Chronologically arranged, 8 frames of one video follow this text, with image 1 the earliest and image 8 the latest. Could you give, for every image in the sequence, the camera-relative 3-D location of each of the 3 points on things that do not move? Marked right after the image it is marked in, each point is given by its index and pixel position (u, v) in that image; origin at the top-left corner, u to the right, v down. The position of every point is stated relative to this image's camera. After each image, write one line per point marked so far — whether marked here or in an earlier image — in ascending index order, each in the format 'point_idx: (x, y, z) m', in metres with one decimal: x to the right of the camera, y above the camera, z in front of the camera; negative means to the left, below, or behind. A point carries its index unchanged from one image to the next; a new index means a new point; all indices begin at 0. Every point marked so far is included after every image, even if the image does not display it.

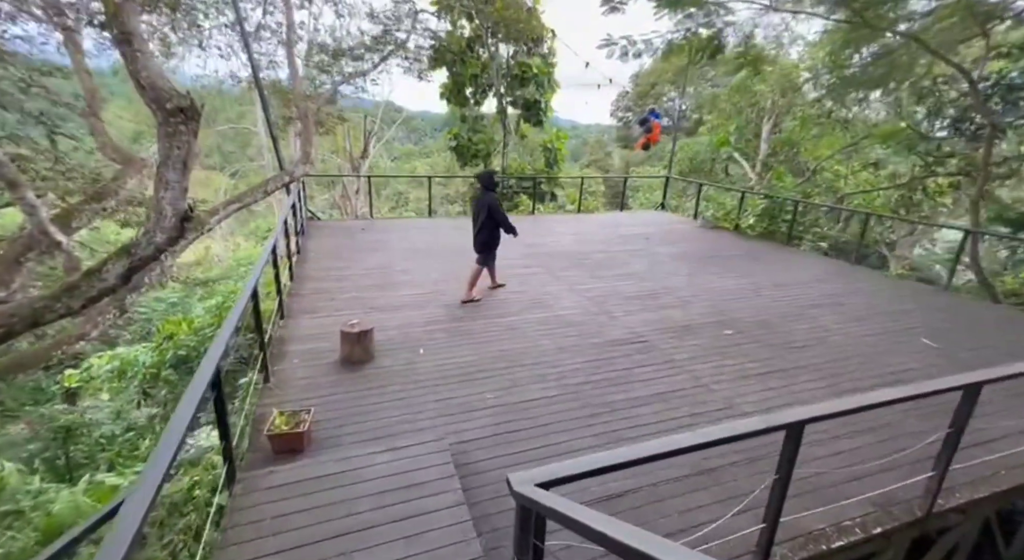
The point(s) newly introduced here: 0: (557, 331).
0: (+0.4, -0.4, +3.8) m
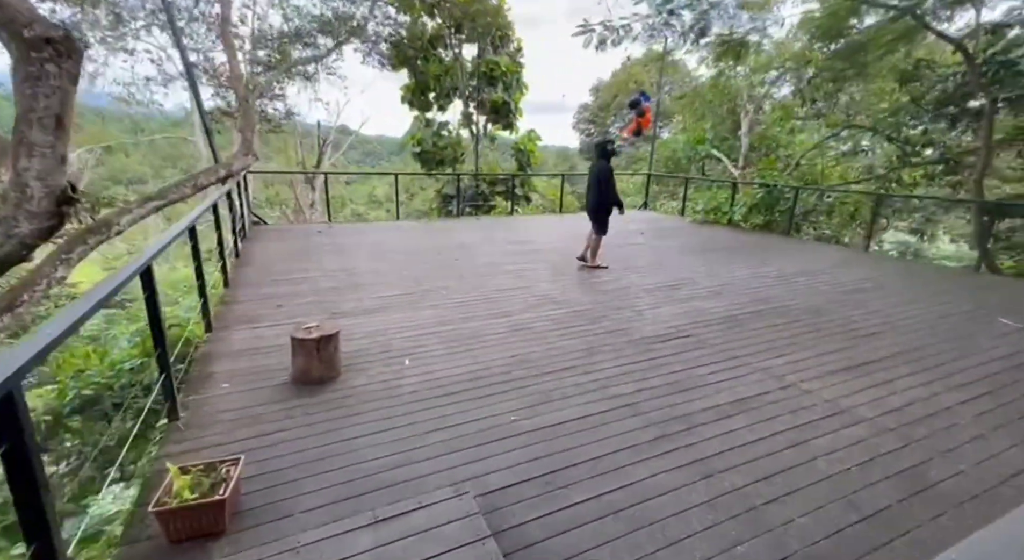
0: (+0.4, -0.3, +3.0) m
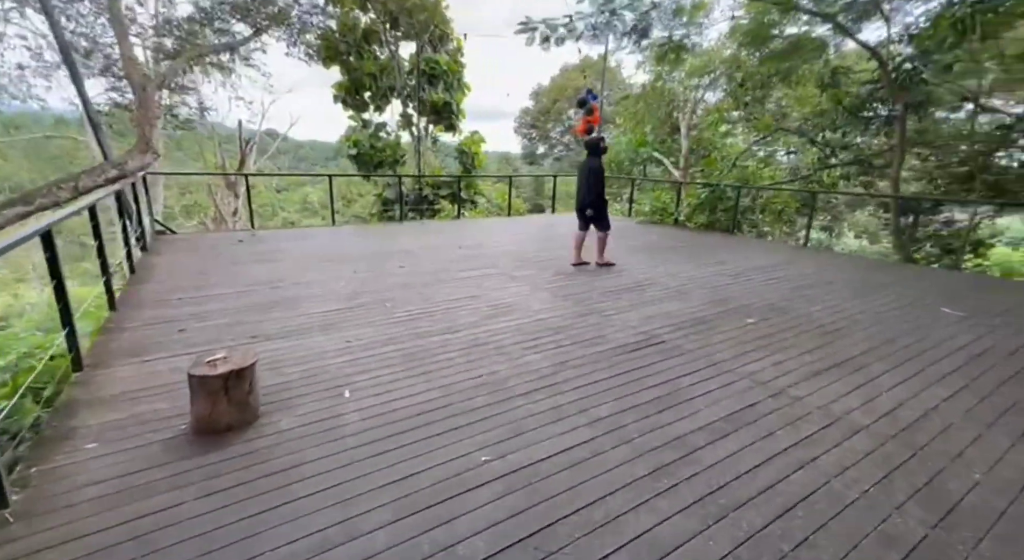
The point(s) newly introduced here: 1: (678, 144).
0: (+0.2, -0.4, +2.6) m
1: (+4.6, +3.7, +12.9) m
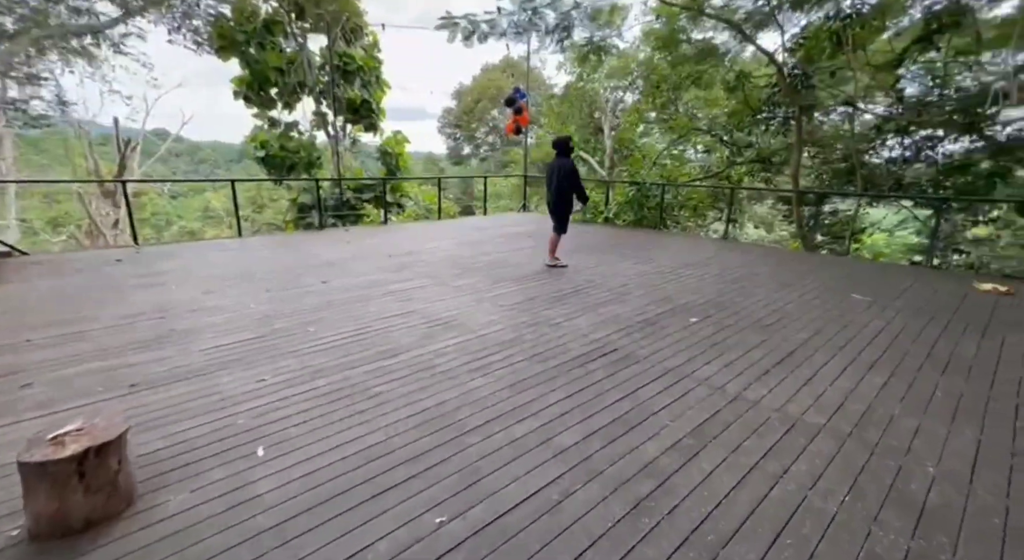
0: (-0.1, -0.4, +2.4) m
1: (+2.6, +3.8, +13.3) m
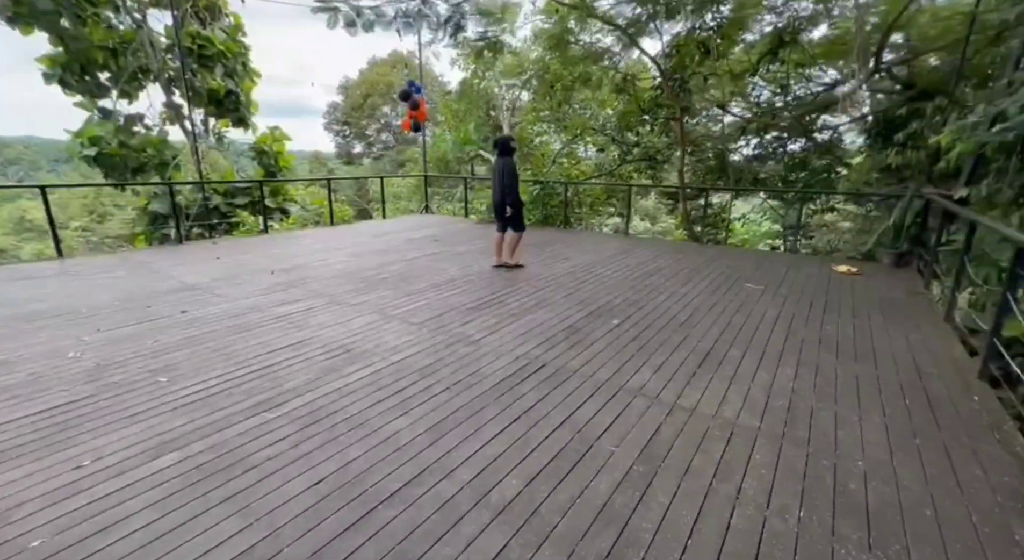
0: (-0.4, -0.5, +2.1) m
1: (-0.2, +3.8, +13.2) m
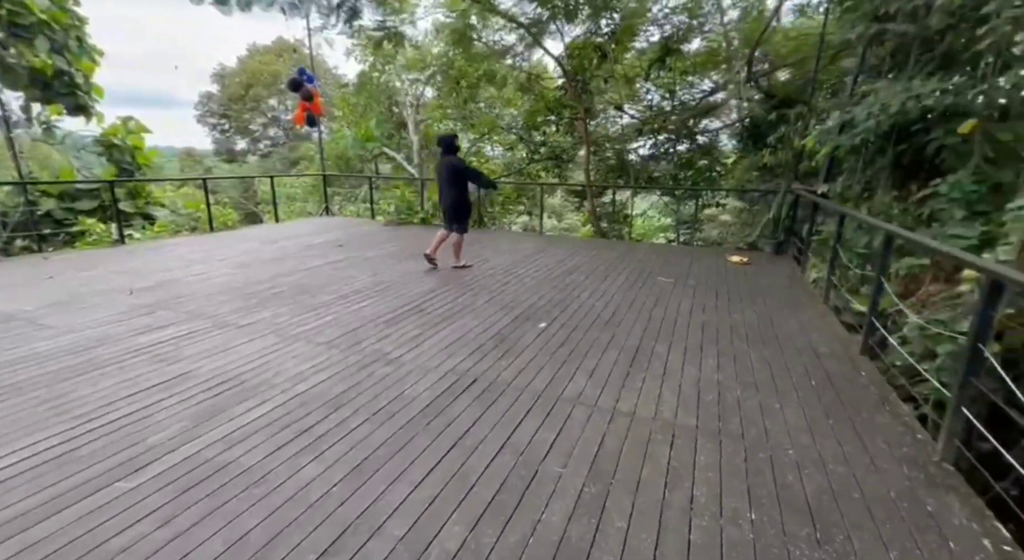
0: (-0.7, -0.5, +1.7) m
1: (-2.7, +3.7, +12.6) m
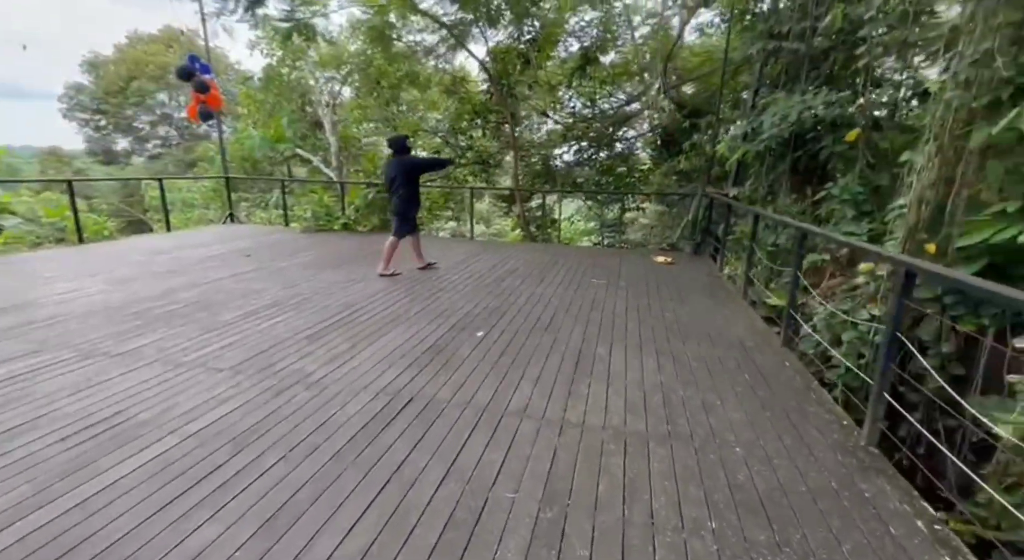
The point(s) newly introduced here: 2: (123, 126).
0: (-0.8, -0.6, +1.3) m
1: (-4.6, +3.4, +11.9) m
2: (-10.6, +4.1, +13.6) m
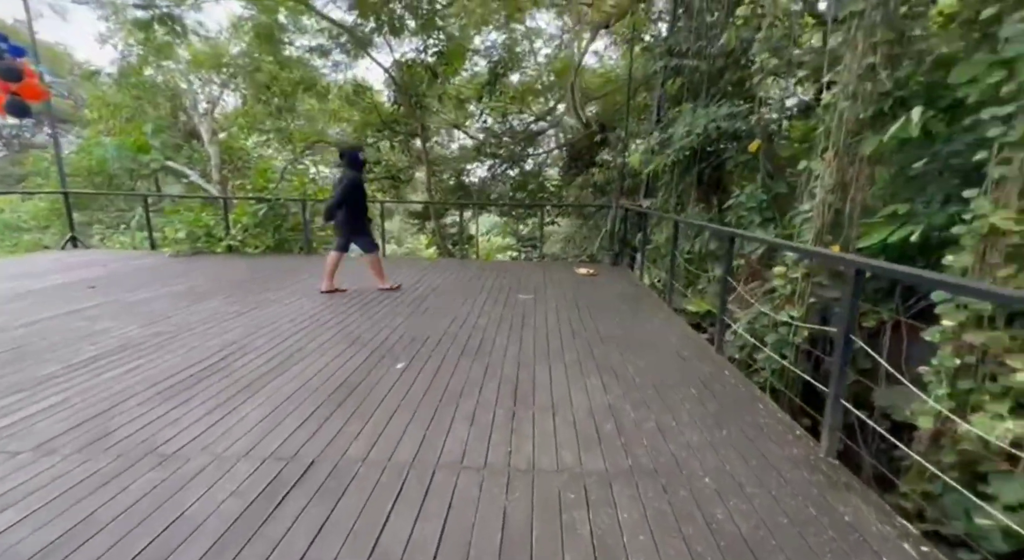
0: (-0.9, -0.7, +0.7) m
1: (-6.7, +2.7, +10.5) m
2: (-12.9, +3.1, +11.2) m
